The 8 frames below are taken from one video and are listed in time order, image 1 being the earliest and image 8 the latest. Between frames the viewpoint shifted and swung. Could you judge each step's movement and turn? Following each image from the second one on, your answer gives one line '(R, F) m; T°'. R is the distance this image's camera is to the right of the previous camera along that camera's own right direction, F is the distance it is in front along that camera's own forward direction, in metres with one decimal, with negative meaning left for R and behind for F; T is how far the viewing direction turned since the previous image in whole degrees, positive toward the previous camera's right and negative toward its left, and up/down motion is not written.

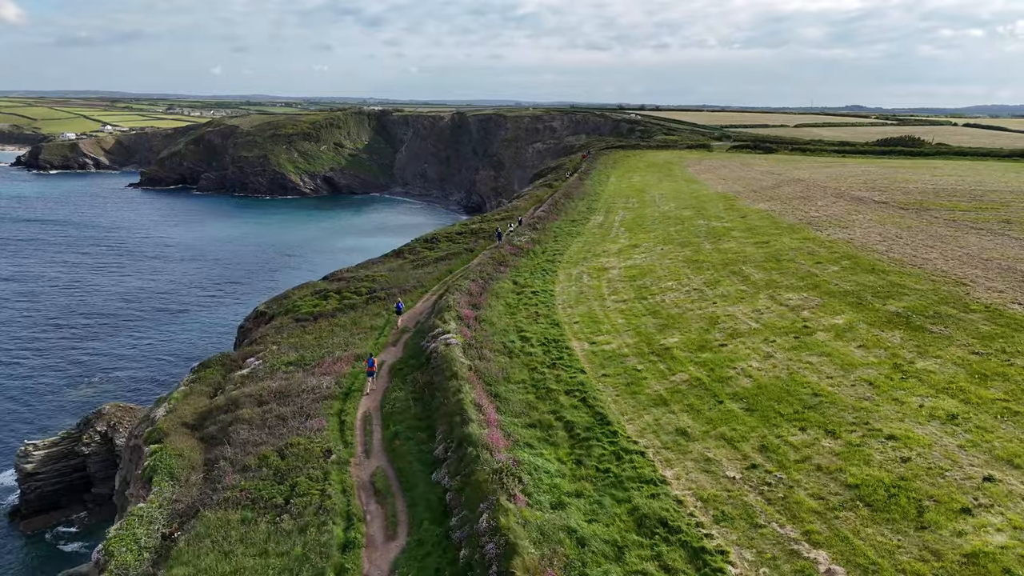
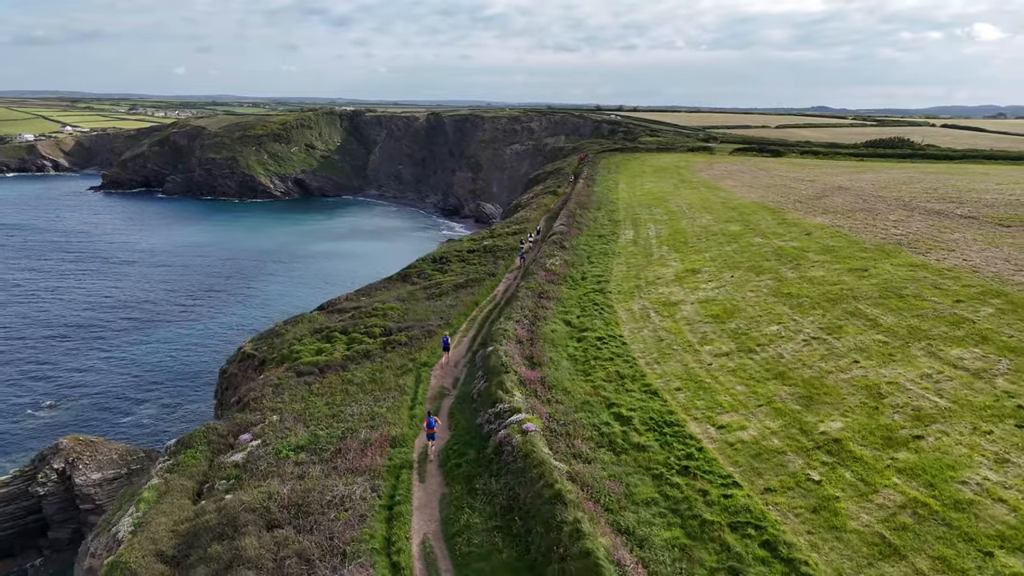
(-3.2, +6.5) m; +2°
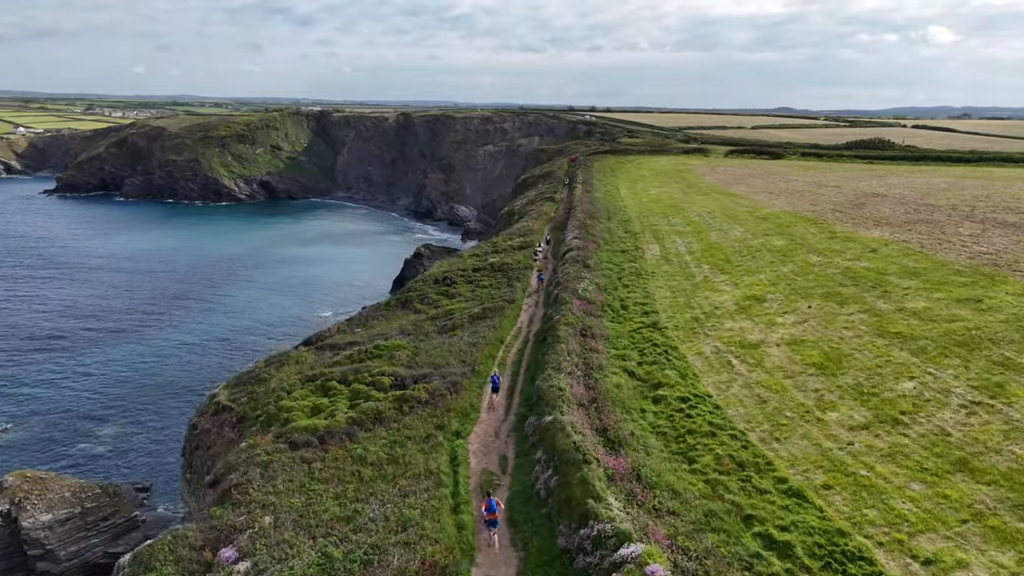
(-2.5, +5.8) m; +3°
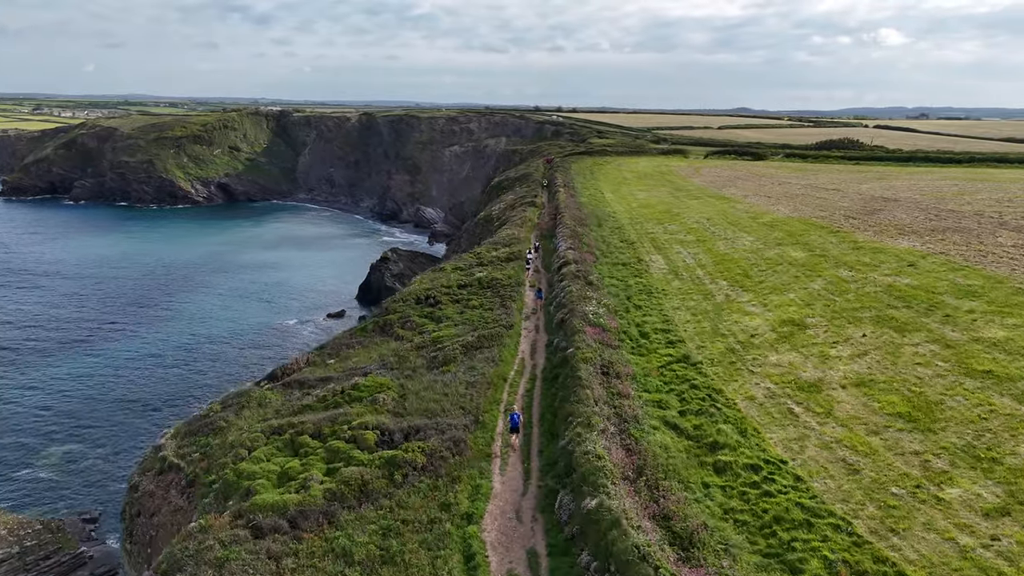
(-1.3, +4.4) m; +3°
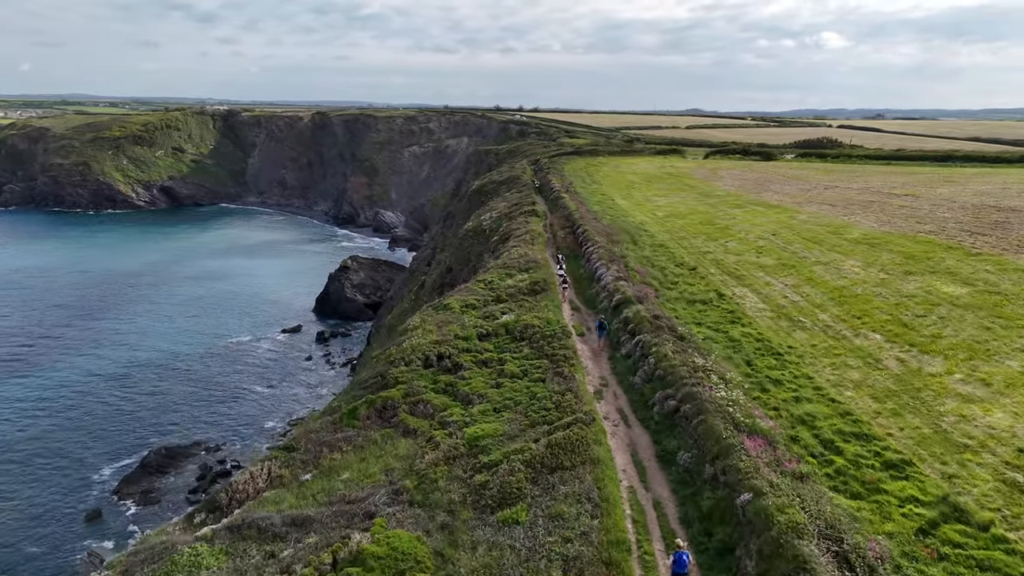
(-3.3, +10.7) m; +4°
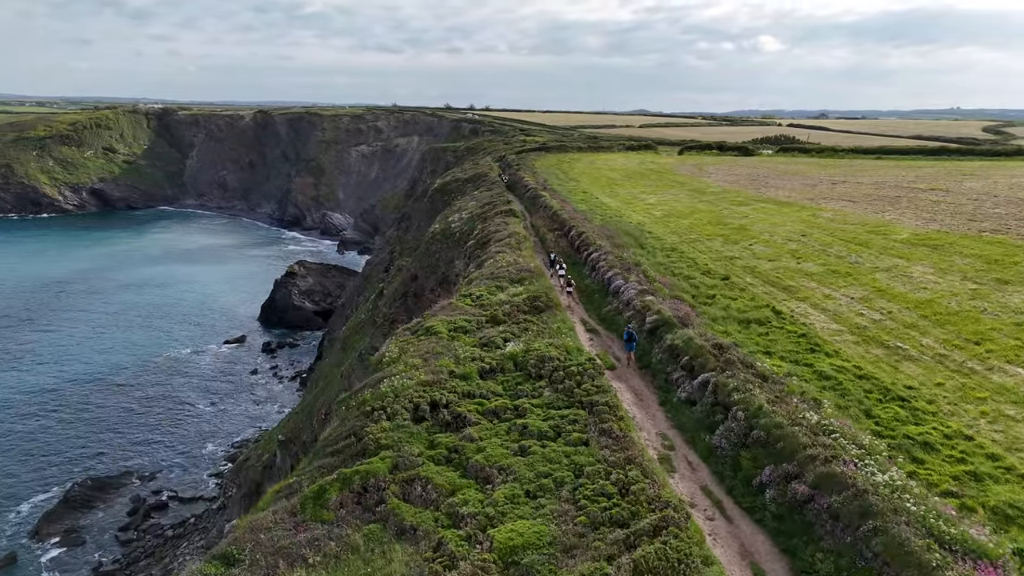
(-1.8, +6.3) m; +4°
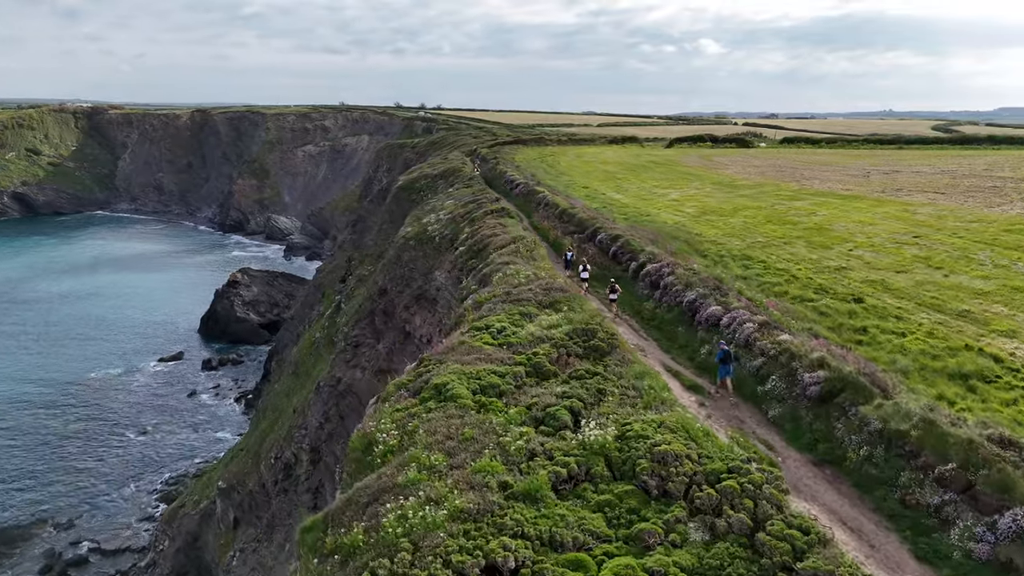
(-2.5, +9.1) m; +4°
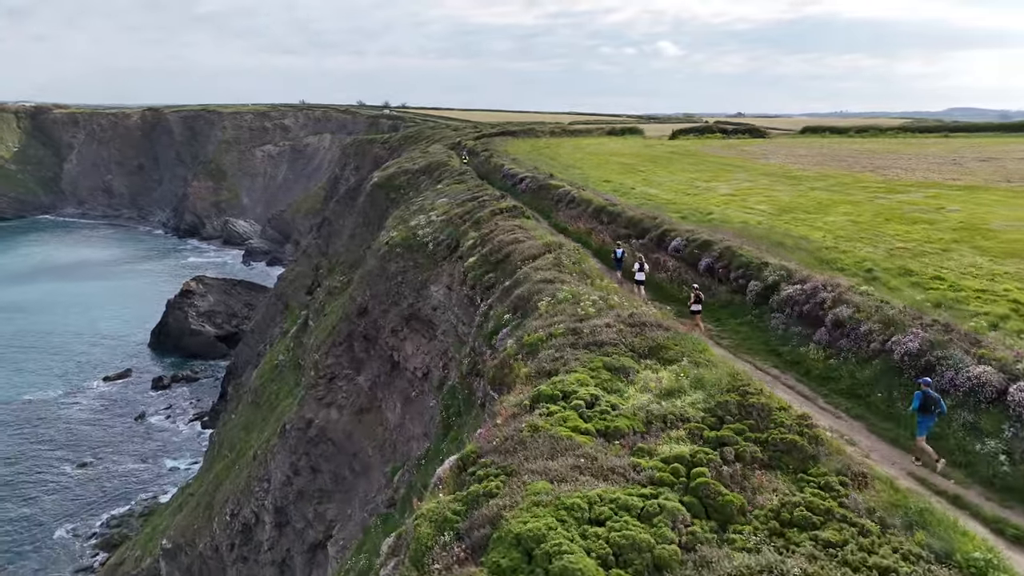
(-2.3, +8.2) m; +3°
